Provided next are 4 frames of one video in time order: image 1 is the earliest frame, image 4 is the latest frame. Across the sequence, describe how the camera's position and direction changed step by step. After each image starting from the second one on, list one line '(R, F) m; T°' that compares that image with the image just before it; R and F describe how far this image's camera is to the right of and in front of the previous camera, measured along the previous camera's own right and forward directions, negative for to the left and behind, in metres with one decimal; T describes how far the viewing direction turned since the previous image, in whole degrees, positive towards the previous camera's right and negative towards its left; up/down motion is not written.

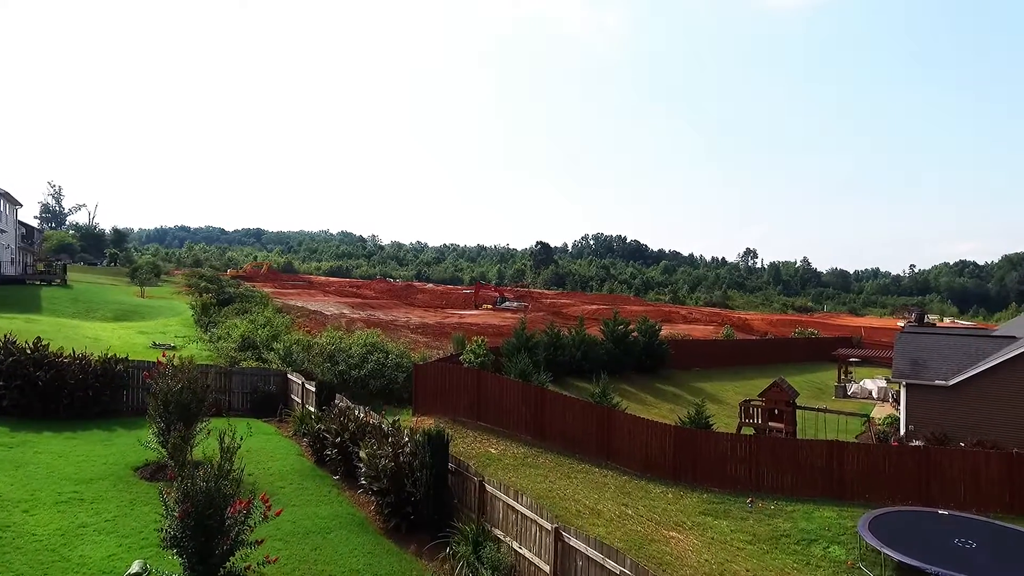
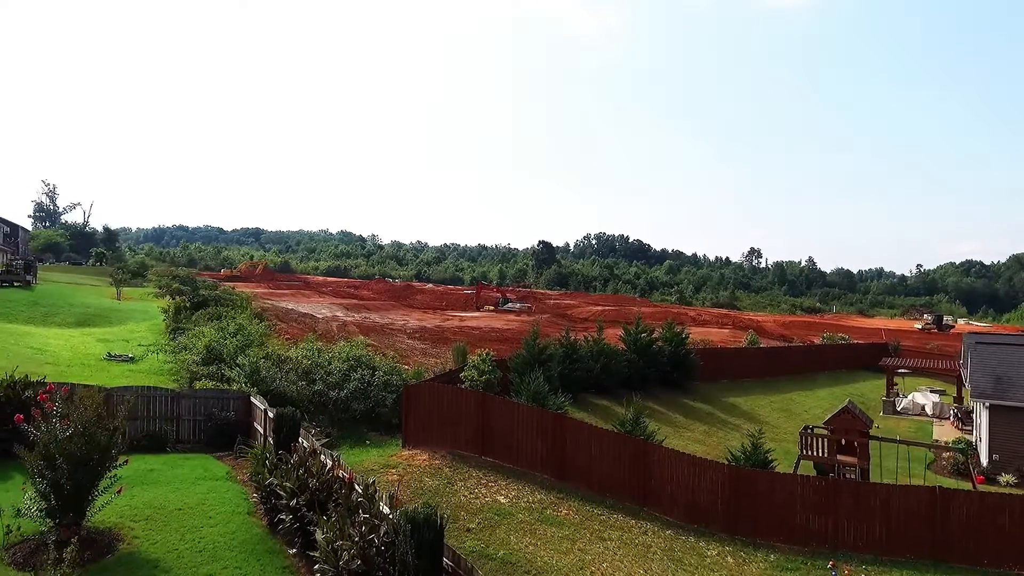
(-0.3, +3.2) m; 0°
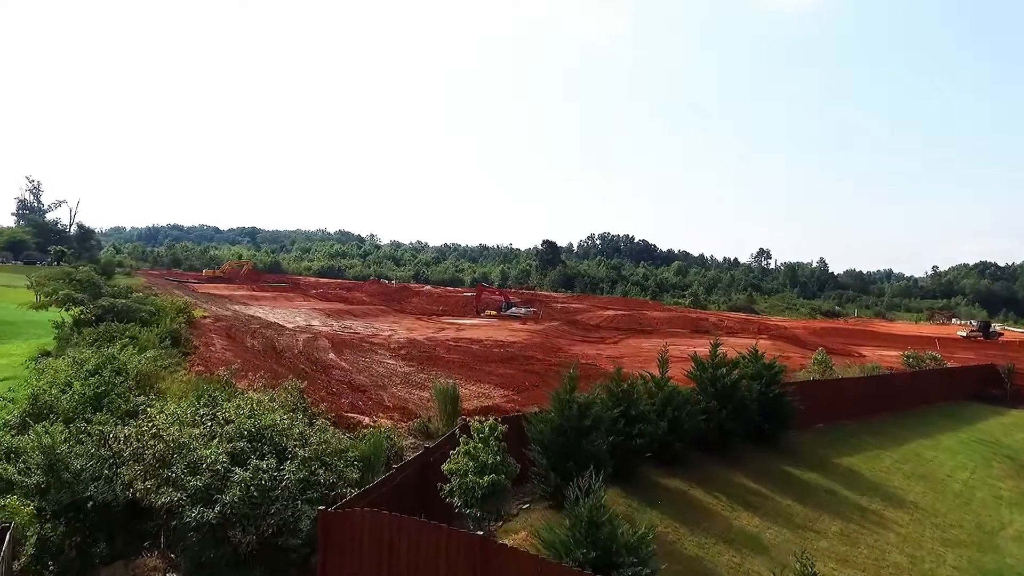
(-0.4, +7.6) m; 0°
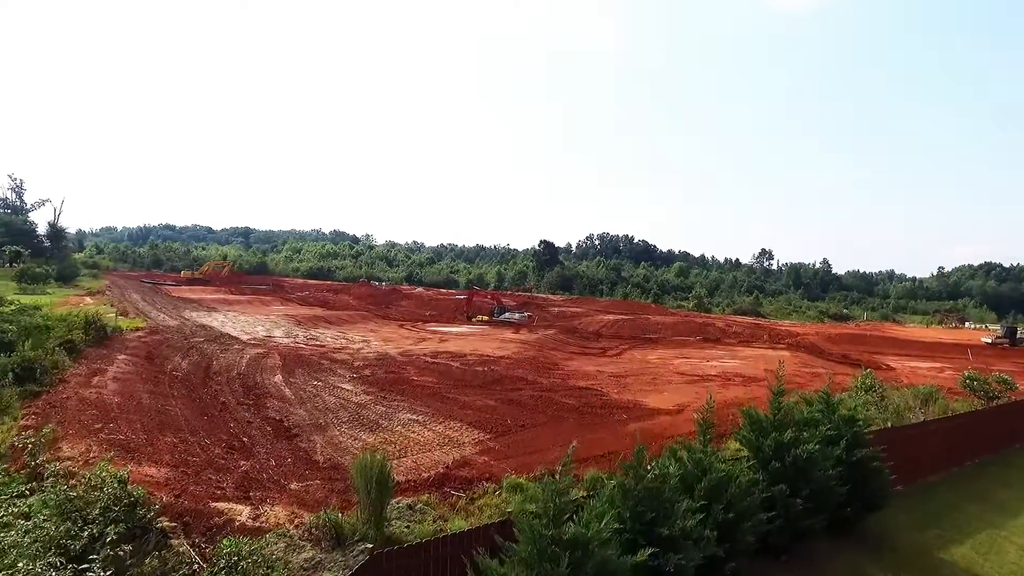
(+0.6, +5.2) m; 0°
